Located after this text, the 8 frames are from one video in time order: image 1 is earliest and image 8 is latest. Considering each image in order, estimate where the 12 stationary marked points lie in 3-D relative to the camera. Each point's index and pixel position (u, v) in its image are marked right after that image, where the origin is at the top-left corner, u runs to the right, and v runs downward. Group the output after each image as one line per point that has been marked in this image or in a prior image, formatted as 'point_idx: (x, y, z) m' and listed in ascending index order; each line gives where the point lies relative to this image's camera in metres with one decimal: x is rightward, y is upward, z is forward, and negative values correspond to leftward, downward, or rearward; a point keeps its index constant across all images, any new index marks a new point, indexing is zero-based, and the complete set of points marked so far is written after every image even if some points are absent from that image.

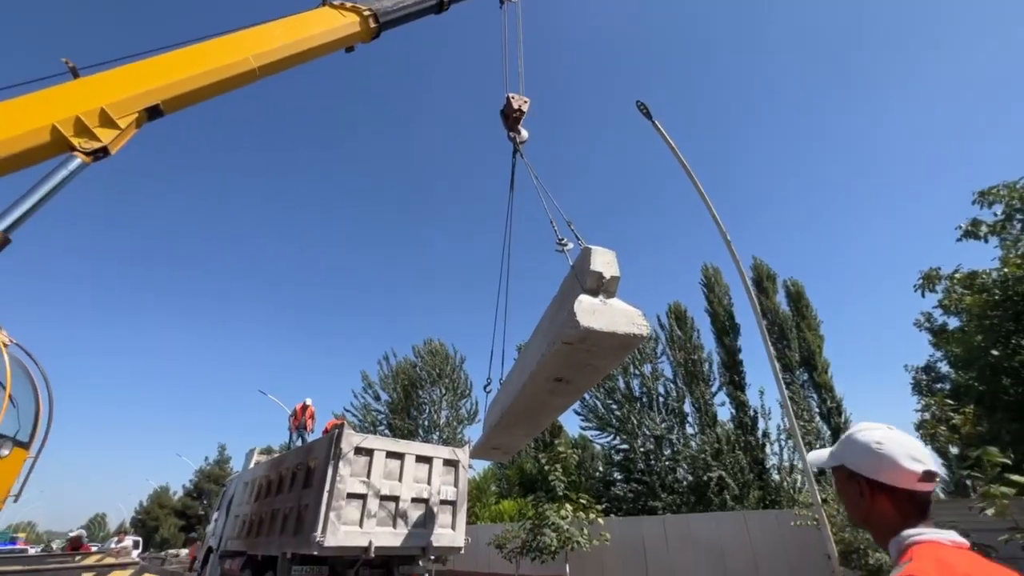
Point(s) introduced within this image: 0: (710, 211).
0: (+6.3, +2.4, +14.1) m
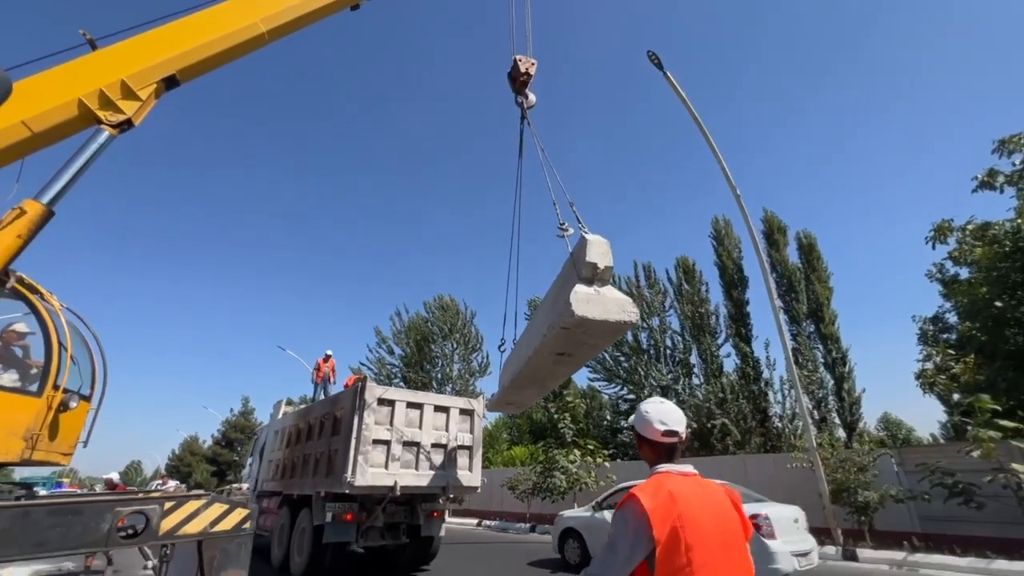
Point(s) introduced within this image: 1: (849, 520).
0: (+6.6, +3.8, +14.0) m
1: (+9.3, -6.4, +12.5) m
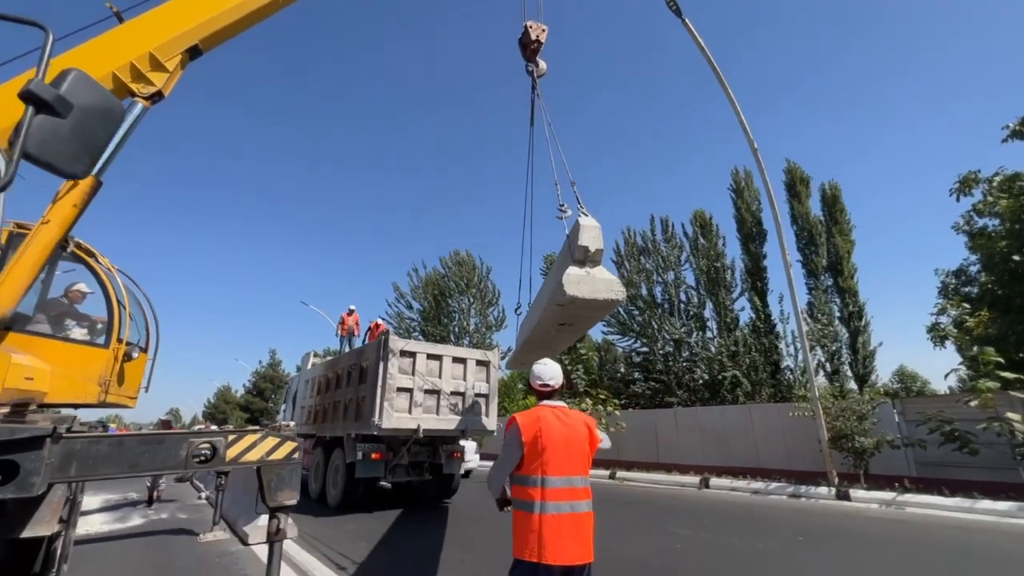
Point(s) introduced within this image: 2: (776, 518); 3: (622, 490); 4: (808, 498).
0: (+7.0, +5.2, +13.8) m
1: (+9.7, -5.1, +13.2) m
2: (+5.5, -4.7, +9.3) m
3: (+3.4, -6.2, +13.9) m
4: (+7.7, -5.5, +11.8) m
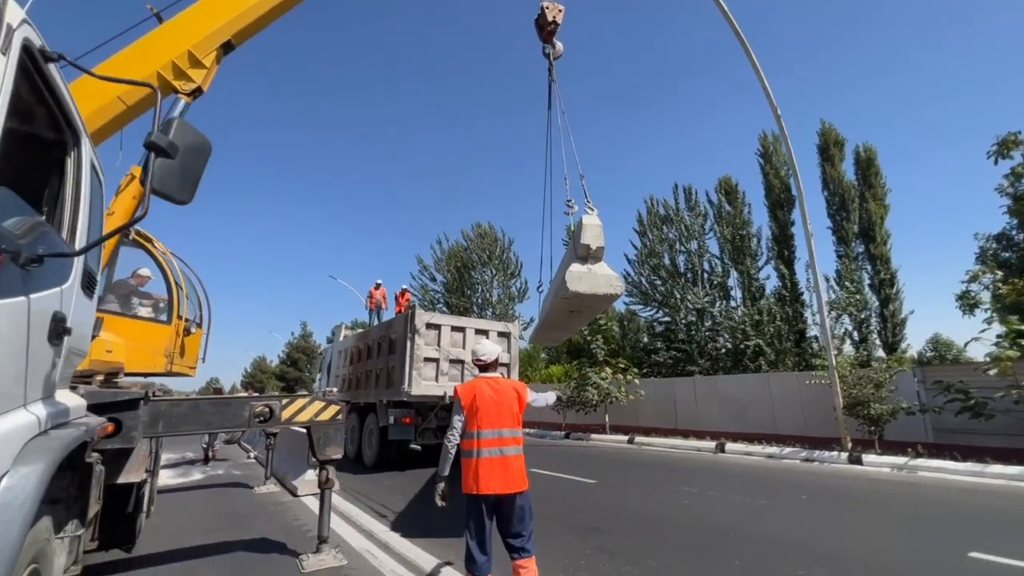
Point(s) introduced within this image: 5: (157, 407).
0: (+7.5, +6.1, +13.5) m
1: (+10.3, -4.2, +13.4) m
2: (+6.0, -4.1, +9.7) m
3: (+4.1, -5.3, +14.6) m
4: (+8.3, -4.7, +12.1) m
5: (-3.4, -1.1, +4.3) m
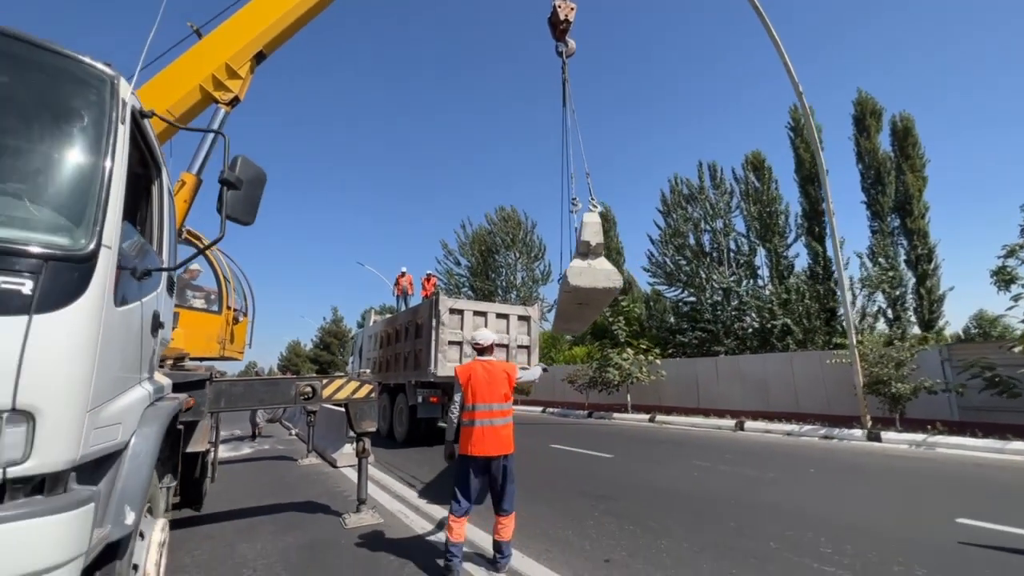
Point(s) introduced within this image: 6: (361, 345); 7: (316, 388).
0: (+8.0, +6.6, +13.3) m
1: (+11.0, -3.6, +13.4) m
2: (+6.4, -3.7, +10.0) m
3: (+4.9, -4.8, +15.0) m
4: (+8.9, -4.1, +12.3) m
5: (-3.2, -1.1, +5.0) m
6: (-5.5, -2.1, +16.3) m
7: (-2.4, -1.2, +5.6) m
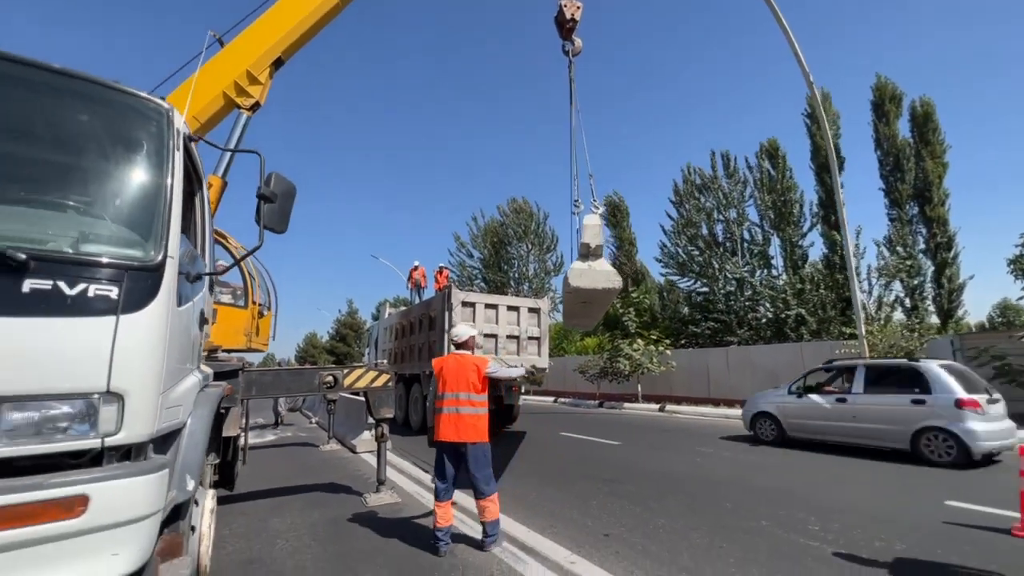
0: (+8.3, +6.9, +13.2) m
1: (+11.3, -3.3, +13.5) m
2: (+6.7, -3.5, +10.2) m
3: (+5.3, -4.5, +15.2) m
4: (+9.2, -3.9, +12.5) m
5: (-3.2, -1.1, +5.4) m
6: (-5.0, -1.8, +16.8) m
7: (-2.3, -1.2, +6.0) m
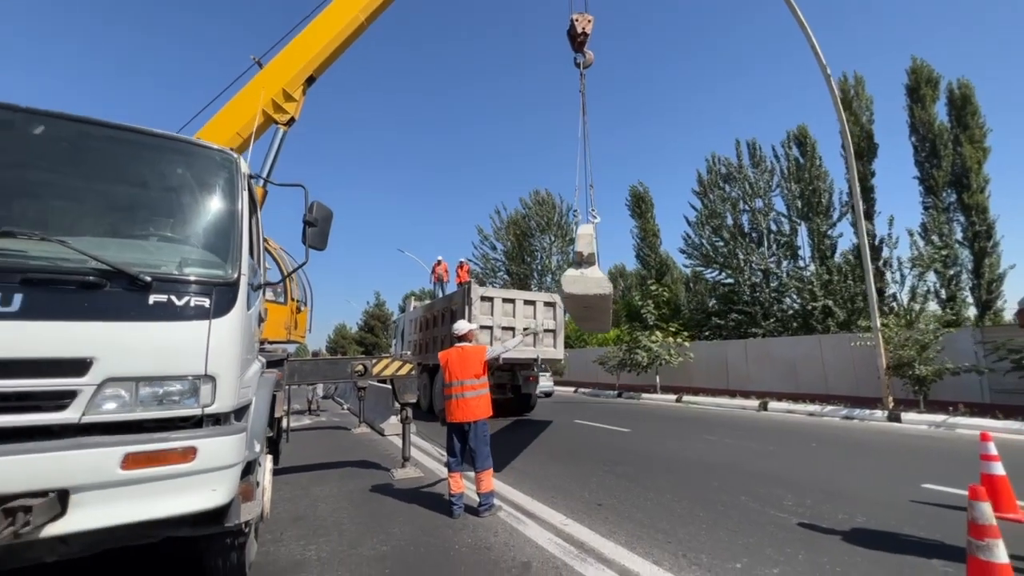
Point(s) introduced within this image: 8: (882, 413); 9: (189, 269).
0: (+8.7, +7.1, +13.3) m
1: (+11.9, -3.1, +13.6) m
2: (+7.1, -3.4, +10.5) m
3: (+5.9, -4.3, +15.7) m
4: (+9.7, -3.7, +12.6) m
5: (-3.0, -1.1, +6.3) m
6: (-4.3, -1.6, +17.7) m
7: (-2.2, -1.2, +6.8) m
8: (+10.4, -3.5, +12.6) m
9: (-2.0, +0.1, +2.8) m
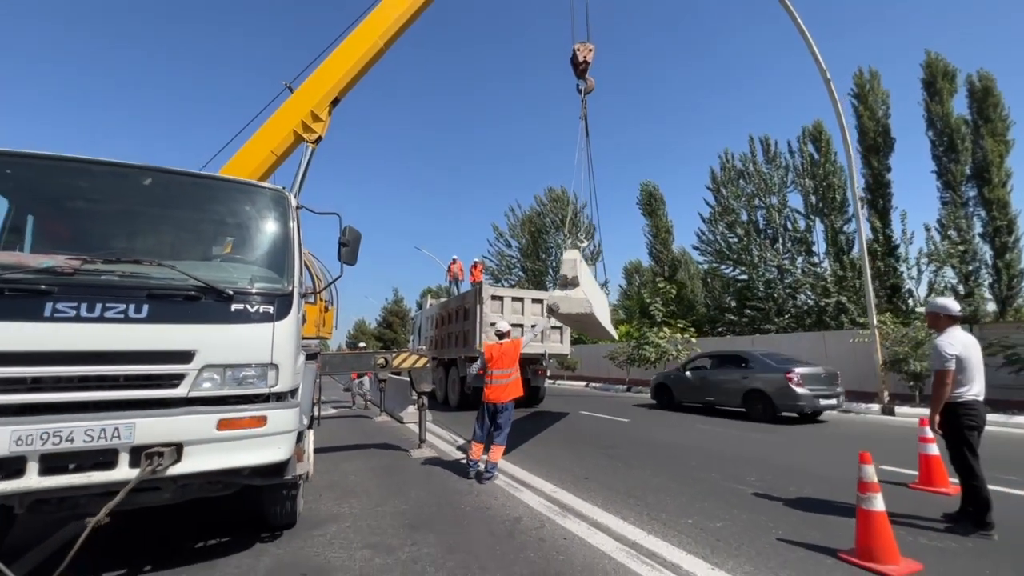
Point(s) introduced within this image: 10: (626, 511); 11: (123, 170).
0: (+9.0, +7.2, +13.7) m
1: (+12.2, -3.0, +14.0) m
2: (+7.3, -3.4, +11.2) m
3: (+6.3, -4.2, +16.3) m
4: (+10.0, -3.6, +13.2) m
5: (-3.0, -1.1, +7.2) m
6: (-3.8, -1.5, +18.7) m
7: (-2.1, -1.2, +7.7) m
8: (+10.6, -3.5, +13.1) m
9: (-2.1, 0.0, +3.7) m
10: (+1.2, -2.3, +4.6) m
11: (-3.5, +1.1, +4.0) m
